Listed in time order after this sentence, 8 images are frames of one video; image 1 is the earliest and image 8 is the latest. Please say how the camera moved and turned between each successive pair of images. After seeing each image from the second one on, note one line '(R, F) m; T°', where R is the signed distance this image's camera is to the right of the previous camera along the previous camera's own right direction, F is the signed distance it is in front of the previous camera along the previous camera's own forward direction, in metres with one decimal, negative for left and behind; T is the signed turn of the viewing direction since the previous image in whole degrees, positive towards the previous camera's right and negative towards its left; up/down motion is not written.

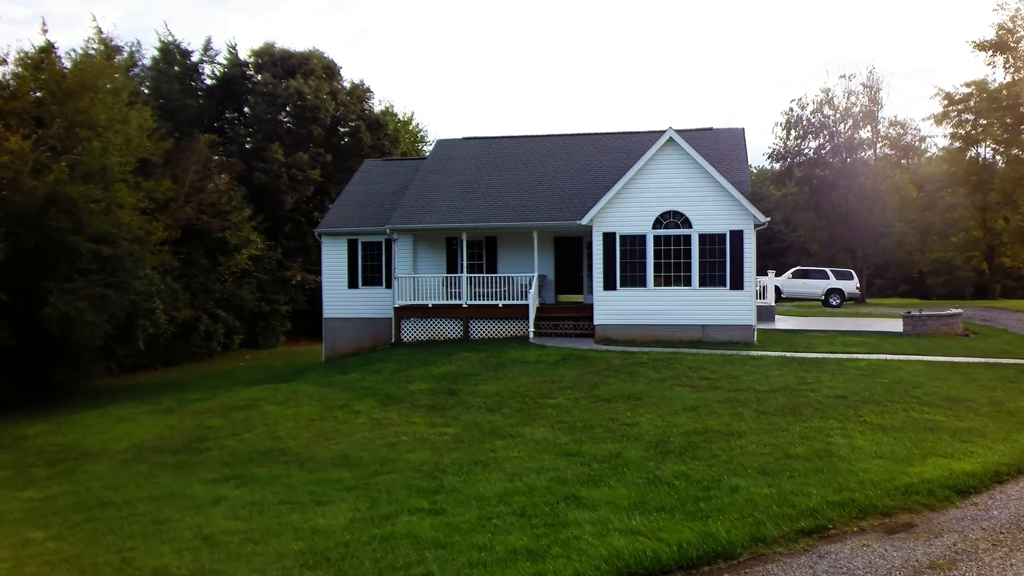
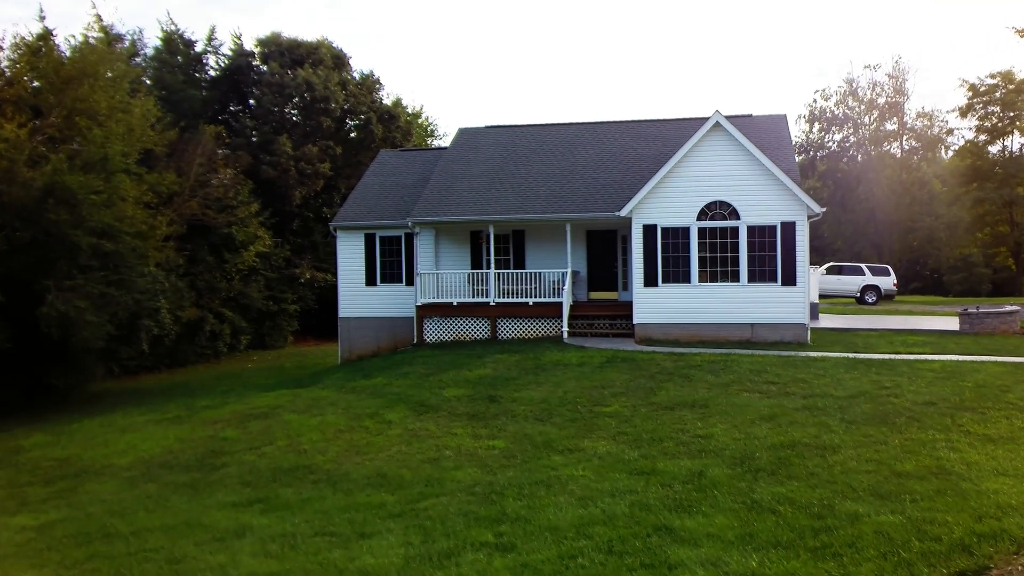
(-0.5, +1.4) m; 0°
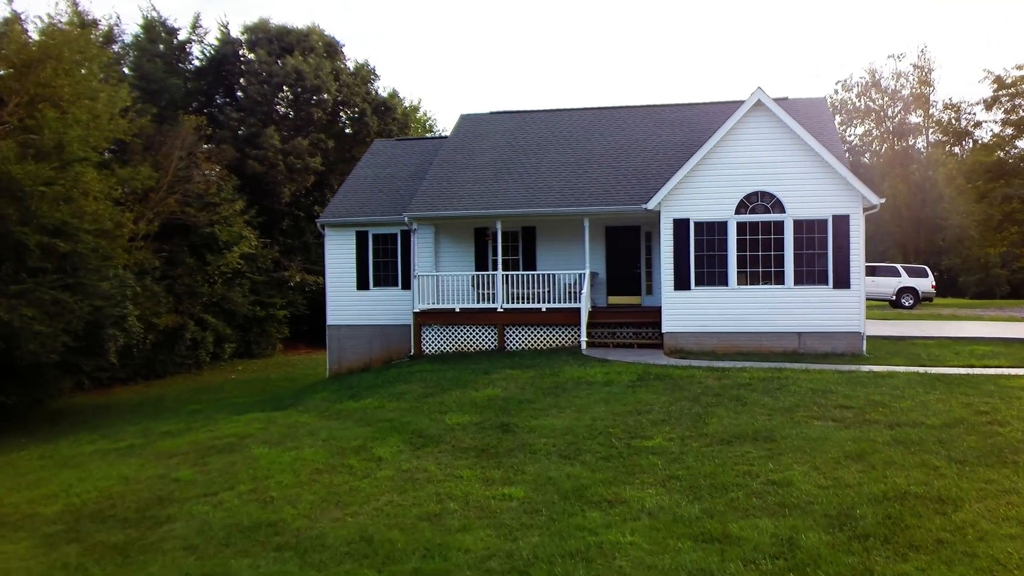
(-0.2, +2.2) m; 0°
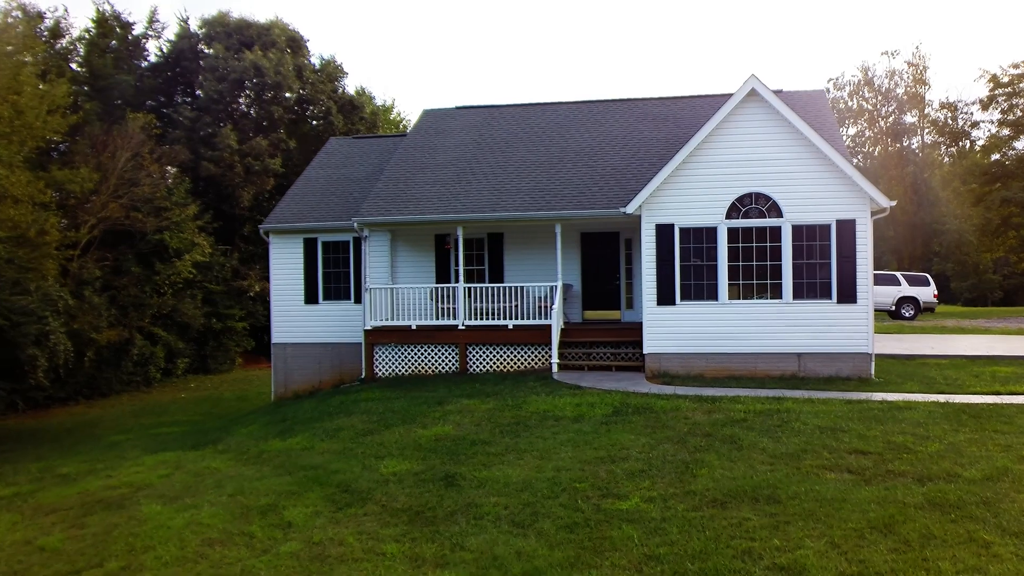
(+0.3, +1.9) m; +1°
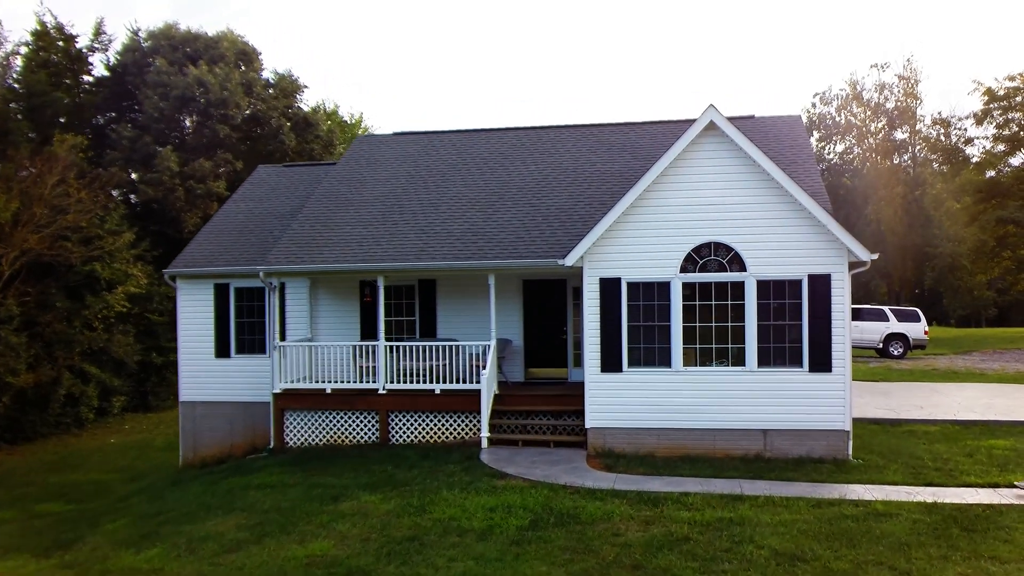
(+0.8, +1.8) m; 0°
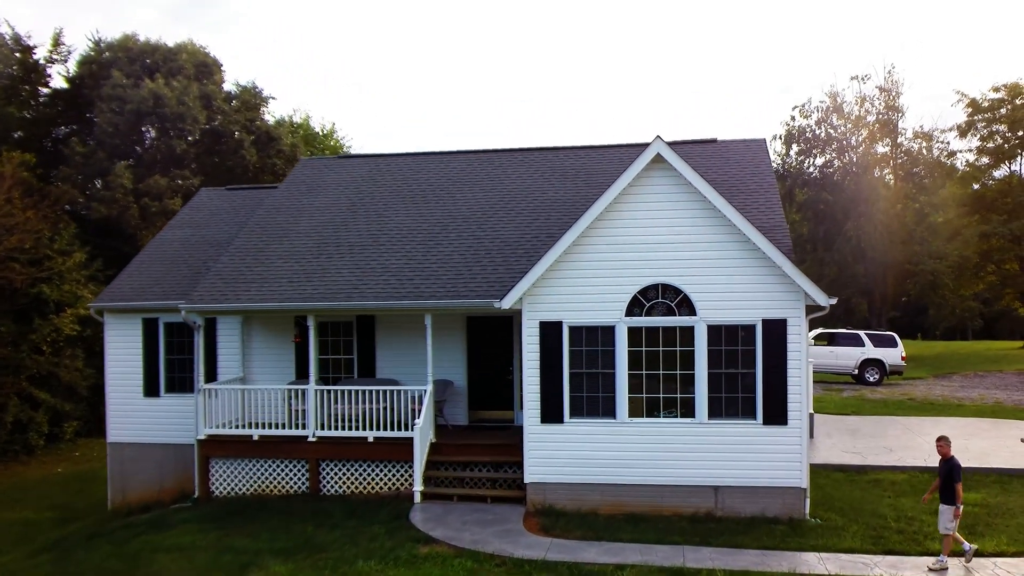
(+0.6, +0.8) m; 0°
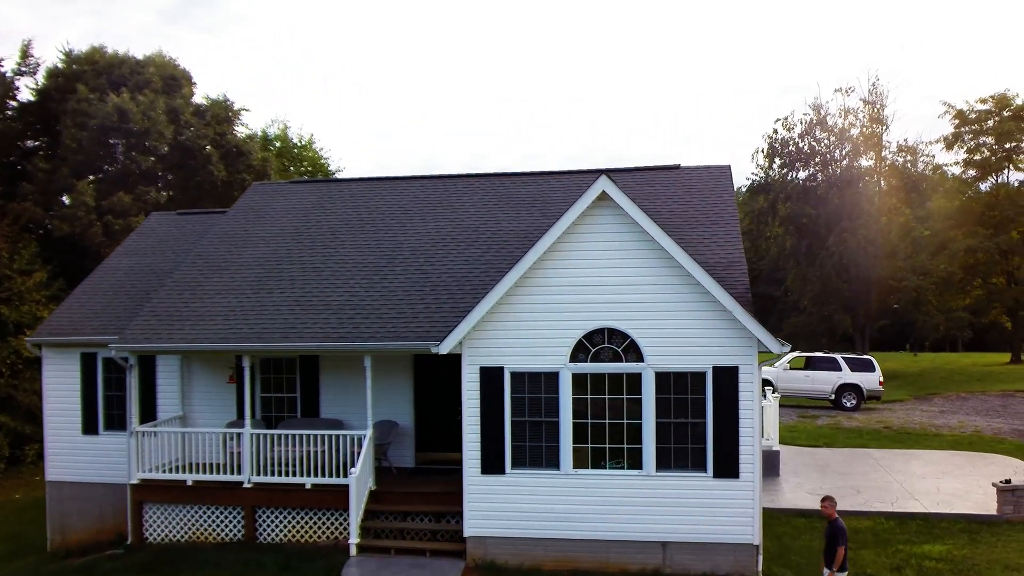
(+0.5, +0.5) m; 0°
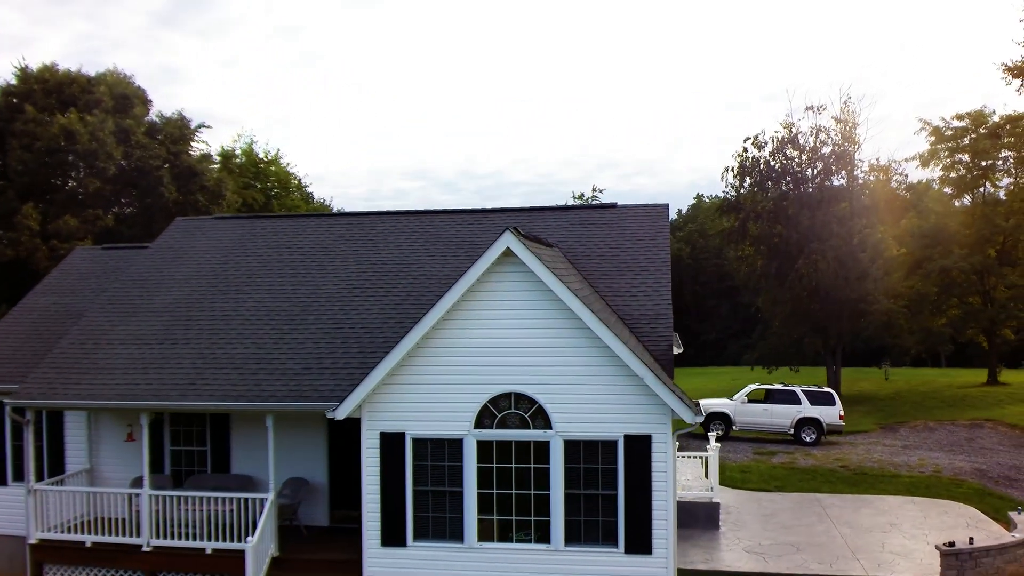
(+0.8, +0.6) m; 0°
